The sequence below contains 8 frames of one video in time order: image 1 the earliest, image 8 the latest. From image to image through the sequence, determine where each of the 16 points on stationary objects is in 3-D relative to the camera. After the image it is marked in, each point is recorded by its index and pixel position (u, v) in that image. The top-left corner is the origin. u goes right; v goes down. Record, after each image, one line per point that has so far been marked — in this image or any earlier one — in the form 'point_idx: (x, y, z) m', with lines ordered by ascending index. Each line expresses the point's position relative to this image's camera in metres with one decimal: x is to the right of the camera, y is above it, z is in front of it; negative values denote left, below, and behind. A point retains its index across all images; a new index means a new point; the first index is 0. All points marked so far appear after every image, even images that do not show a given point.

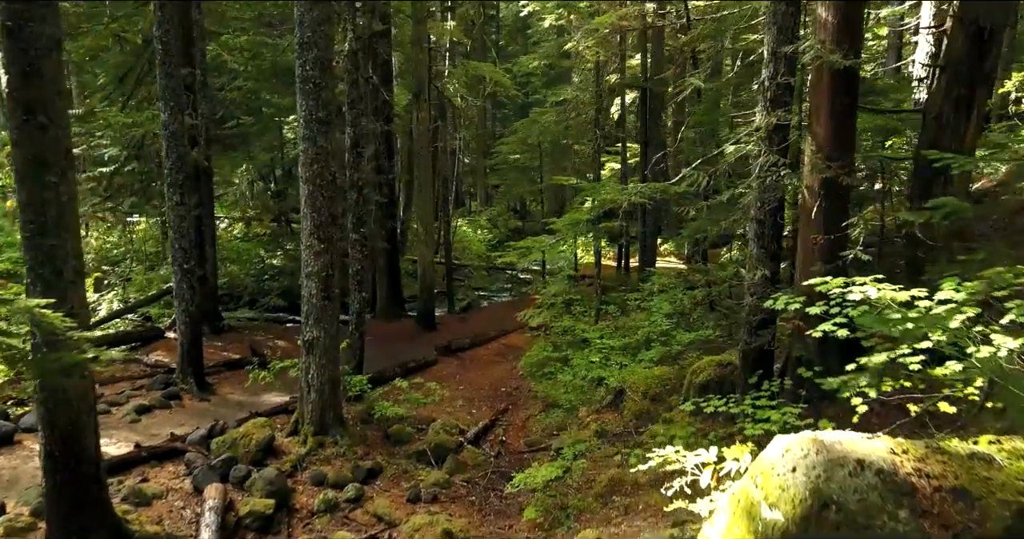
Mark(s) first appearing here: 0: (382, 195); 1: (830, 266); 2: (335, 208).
0: (-3.5, +2.0, +16.2) m
1: (+3.5, 0.0, +6.6) m
2: (-2.6, +0.9, +9.0) m
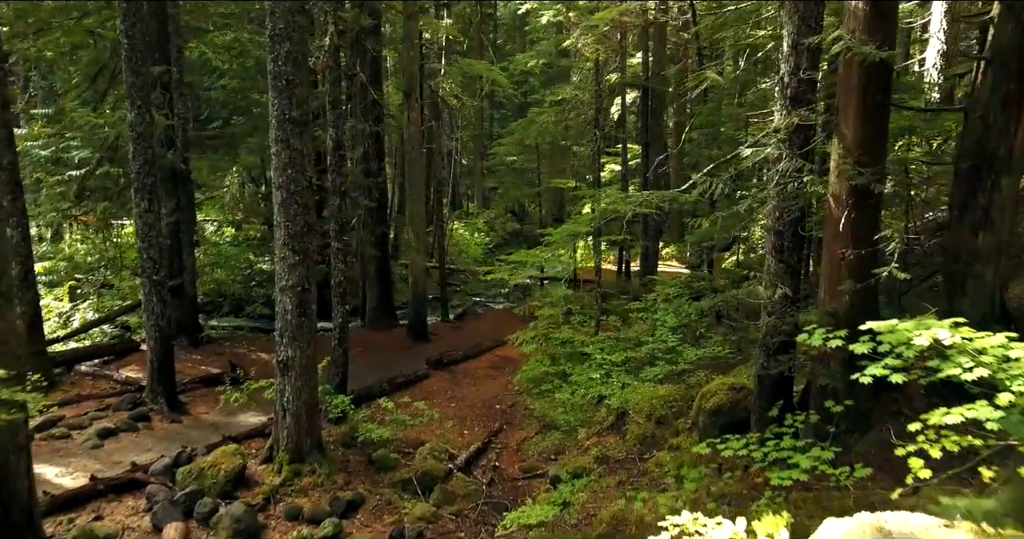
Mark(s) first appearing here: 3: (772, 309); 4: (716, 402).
0: (-3.6, +1.8, +15.5) m
1: (+3.4, -0.1, +5.9) m
2: (-2.7, +0.7, +8.3) m
3: (+2.8, -0.4, +6.5) m
4: (+2.6, -1.7, +7.9) m
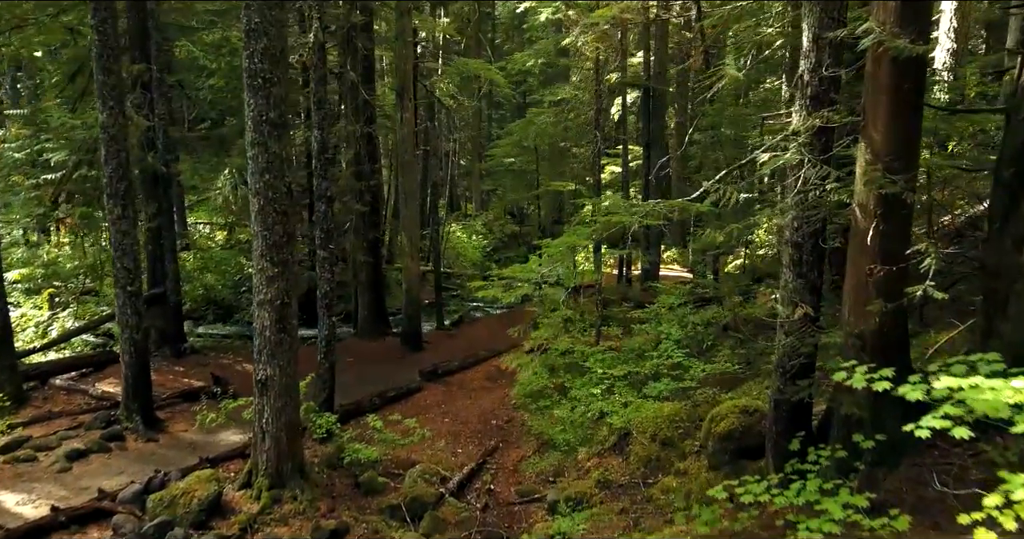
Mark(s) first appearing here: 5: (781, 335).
0: (-3.7, +1.6, +14.9) m
1: (+3.3, -0.3, +5.3) m
2: (-2.8, +0.6, +7.7) m
3: (+2.7, -0.6, +6.0) m
4: (+2.6, -1.9, +7.3) m
5: (+2.7, -0.7, +6.1) m
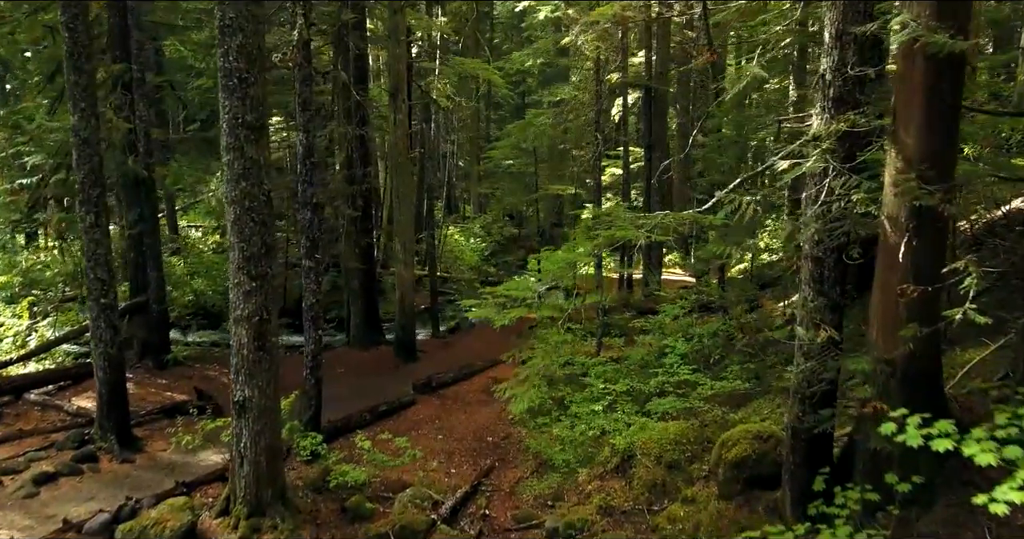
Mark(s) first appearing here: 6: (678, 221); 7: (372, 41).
0: (-3.7, +1.5, +14.4) m
1: (+3.3, -0.5, +4.8) m
2: (-2.8, +0.4, +7.2) m
3: (+2.7, -0.7, +5.5) m
4: (+2.5, -2.0, +6.8) m
5: (+2.6, -0.8, +5.6) m
6: (+1.8, +0.5, +6.7) m
7: (-3.5, +5.7, +15.3) m
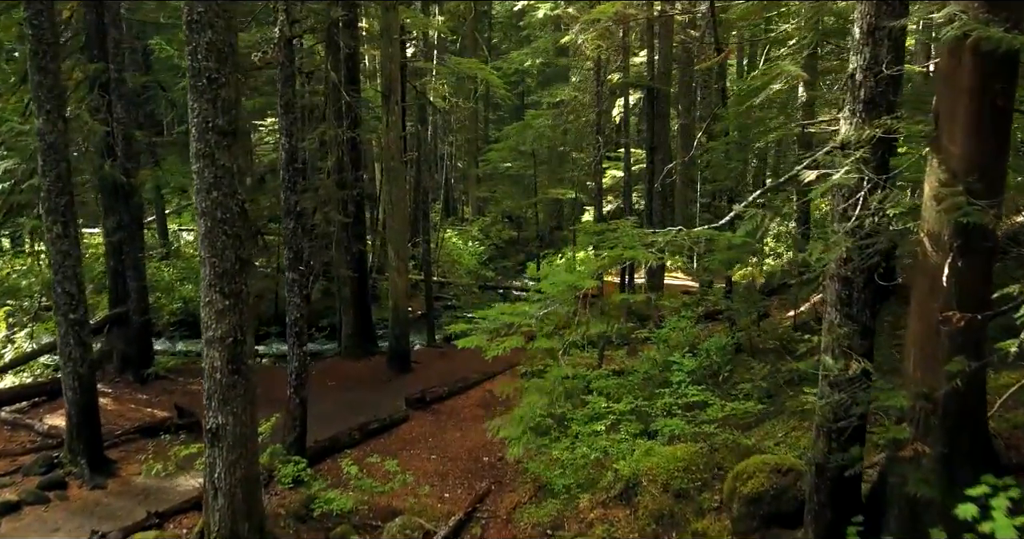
0: (-3.8, +1.3, +13.9) m
1: (+3.2, -0.6, +4.3) m
2: (-2.9, +0.2, +6.6) m
3: (+2.6, -0.9, +4.9) m
4: (+2.5, -2.2, +6.2) m
5: (+2.6, -1.0, +5.0) m
6: (+1.8, +0.4, +6.2) m
7: (-3.6, +5.6, +14.8) m
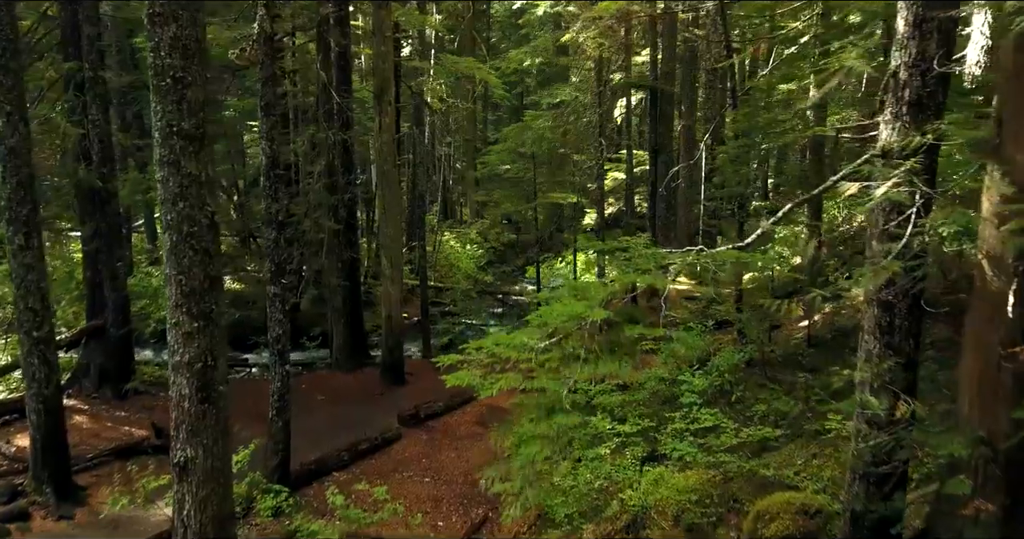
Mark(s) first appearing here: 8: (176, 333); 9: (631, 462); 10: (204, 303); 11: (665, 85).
0: (-3.8, +1.1, +13.3) m
1: (+3.2, -0.8, +3.7) m
2: (-2.9, 0.0, +6.0) m
3: (+2.6, -1.1, +4.3) m
4: (+2.5, -2.4, +5.6) m
5: (+2.6, -1.2, +4.4) m
6: (+1.8, +0.2, +5.6) m
7: (-3.6, +5.4, +14.2) m
8: (-3.2, -0.6, +5.9) m
9: (+1.5, -2.5, +8.0) m
10: (-3.0, -0.3, +5.9) m
11: (+3.8, +4.6, +15.1) m
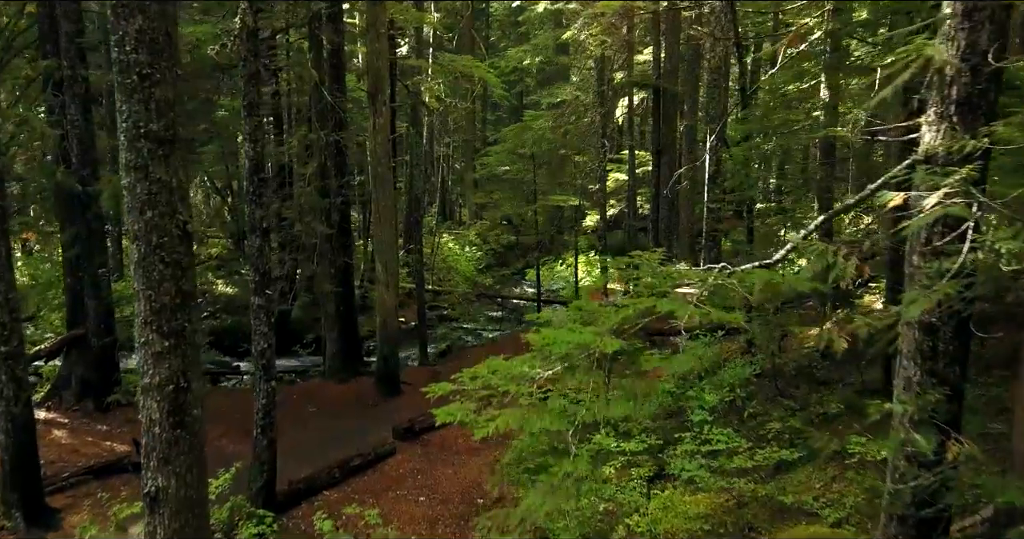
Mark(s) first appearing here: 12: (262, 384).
0: (-3.8, +1.0, +12.8) m
1: (+3.2, -0.9, +3.2) m
2: (-2.9, -0.1, +5.6) m
3: (+2.6, -1.2, +3.8) m
4: (+2.4, -2.5, +5.2) m
5: (+2.5, -1.3, +3.9) m
6: (+1.8, +0.1, +5.1) m
7: (-3.6, +5.3, +13.7) m
8: (-3.2, -0.7, +5.4) m
9: (+1.5, -2.6, +7.5) m
10: (-3.0, -0.5, +5.4) m
11: (+3.8, +4.5, +14.7) m
12: (-3.2, -1.5, +7.8) m
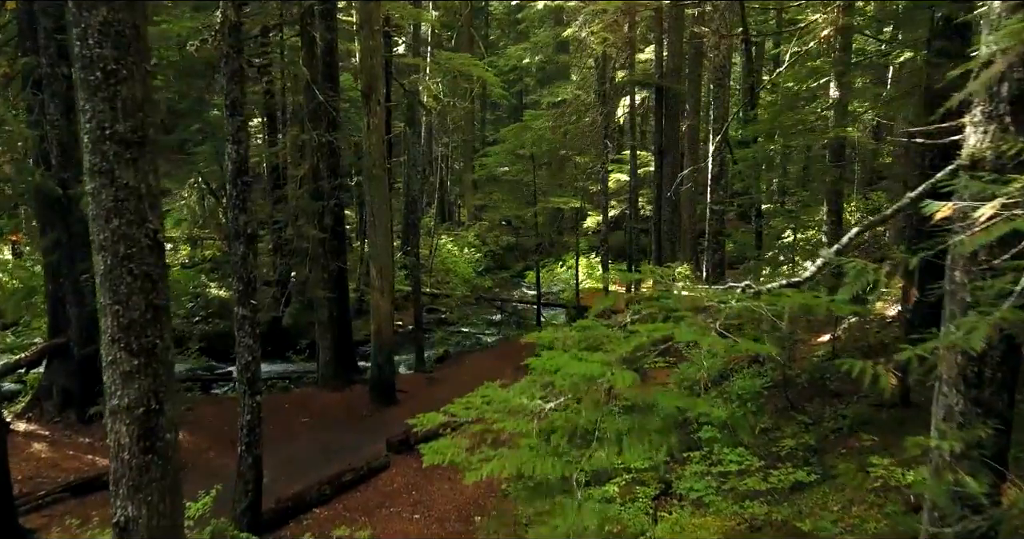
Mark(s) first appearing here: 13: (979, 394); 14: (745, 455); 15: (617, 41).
0: (-3.8, +0.9, +12.4) m
1: (+3.2, -1.0, +2.8) m
2: (-2.9, -0.2, +5.2) m
3: (+2.6, -1.3, +3.4) m
4: (+2.4, -2.6, +4.8) m
5: (+2.5, -1.4, +3.5) m
6: (+1.7, 0.0, +4.7) m
7: (-3.6, +5.2, +13.3) m
8: (-3.3, -0.8, +5.0) m
9: (+1.5, -2.7, +7.1) m
10: (-3.0, -0.6, +5.0) m
11: (+3.8, +4.4, +14.2) m
12: (-3.2, -1.6, +7.4) m
13: (+2.7, -0.7, +3.5) m
14: (+2.8, -2.2, +7.3) m
15: (+2.5, +5.4, +14.5) m
